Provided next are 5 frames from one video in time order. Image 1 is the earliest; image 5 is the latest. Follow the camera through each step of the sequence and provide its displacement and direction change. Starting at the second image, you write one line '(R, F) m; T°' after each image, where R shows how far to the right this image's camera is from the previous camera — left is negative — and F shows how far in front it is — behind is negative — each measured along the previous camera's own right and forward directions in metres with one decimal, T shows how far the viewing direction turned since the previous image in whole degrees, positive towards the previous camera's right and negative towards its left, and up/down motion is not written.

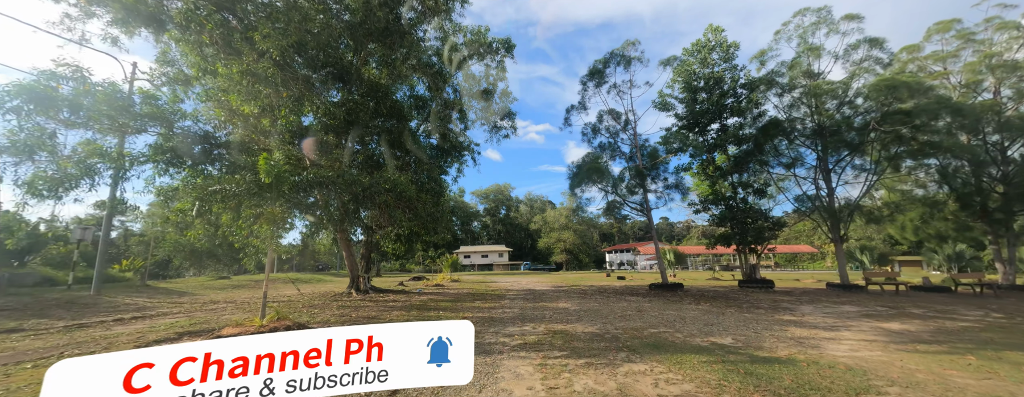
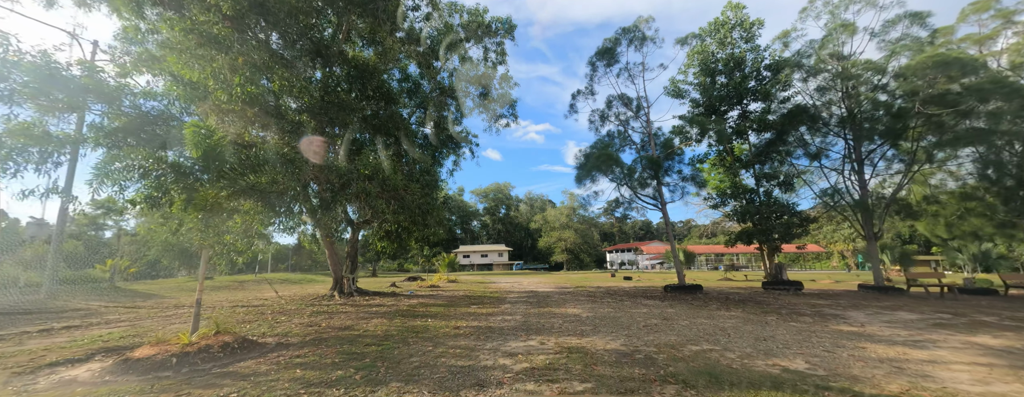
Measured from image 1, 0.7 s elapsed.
(0.0, +1.3) m; 0°
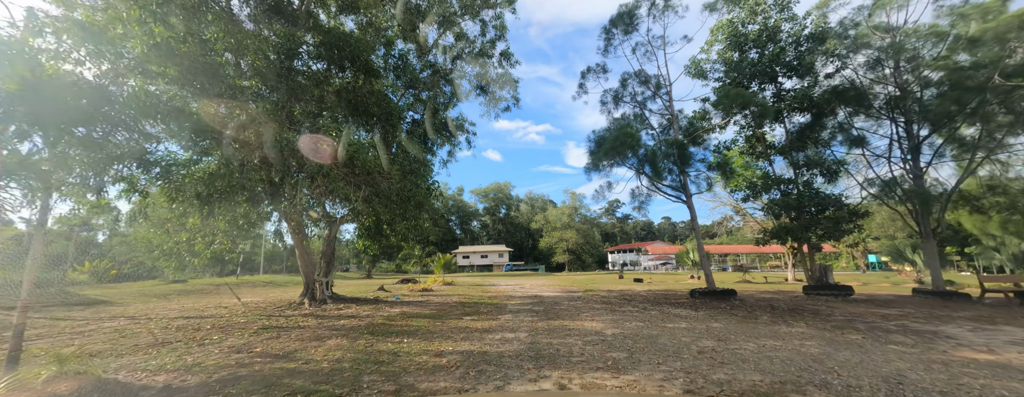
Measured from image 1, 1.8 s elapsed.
(0.0, +1.7) m; 0°
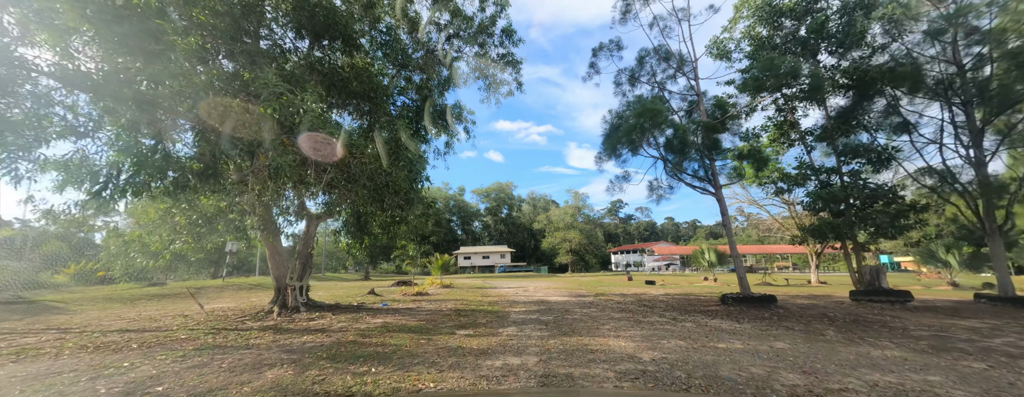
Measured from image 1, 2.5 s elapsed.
(0.0, +1.3) m; 0°
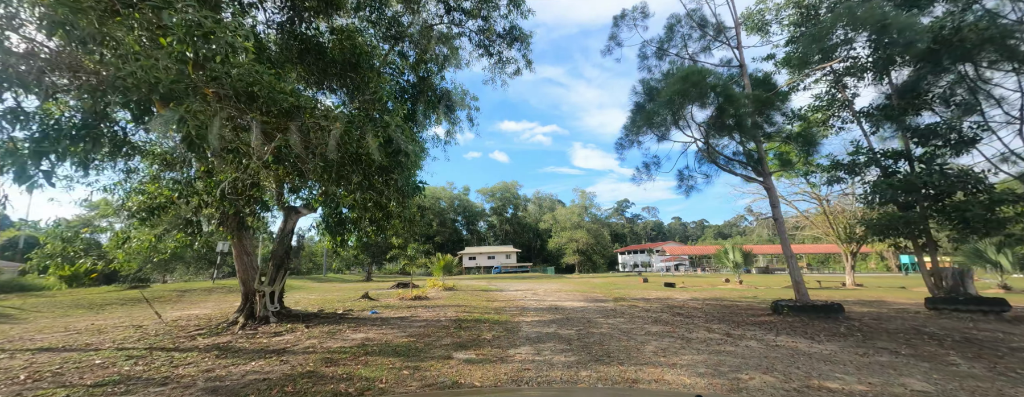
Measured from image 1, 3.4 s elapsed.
(-0.1, +1.4) m; -1°
